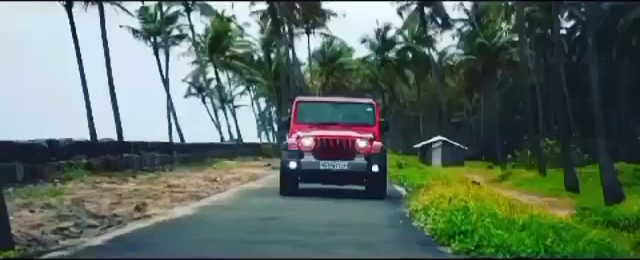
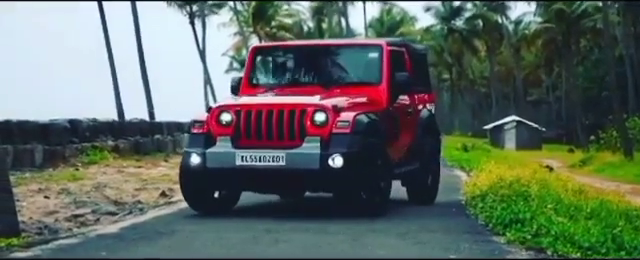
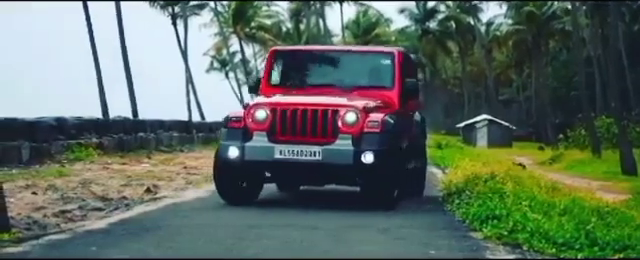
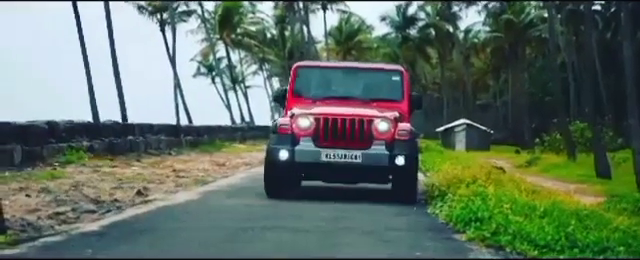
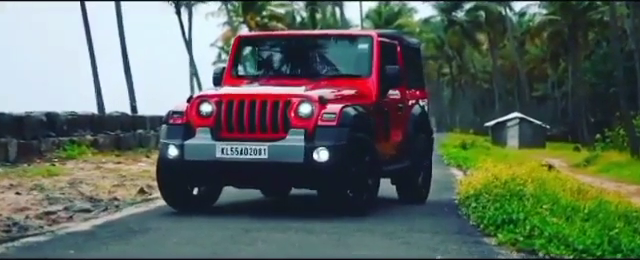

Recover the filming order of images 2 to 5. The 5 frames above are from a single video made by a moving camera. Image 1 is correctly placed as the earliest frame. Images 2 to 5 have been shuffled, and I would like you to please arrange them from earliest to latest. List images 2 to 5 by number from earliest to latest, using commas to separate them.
4, 3, 2, 5
